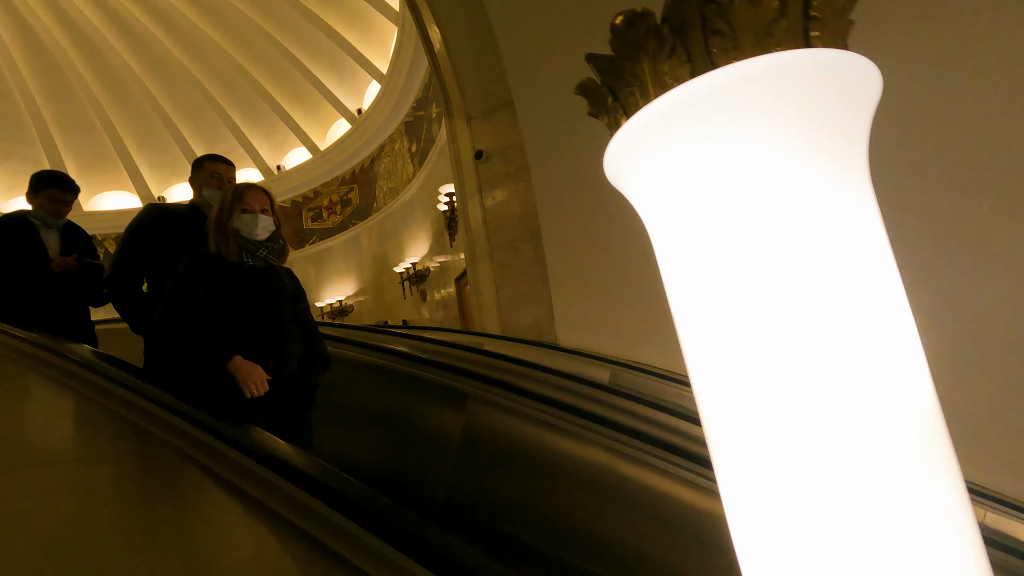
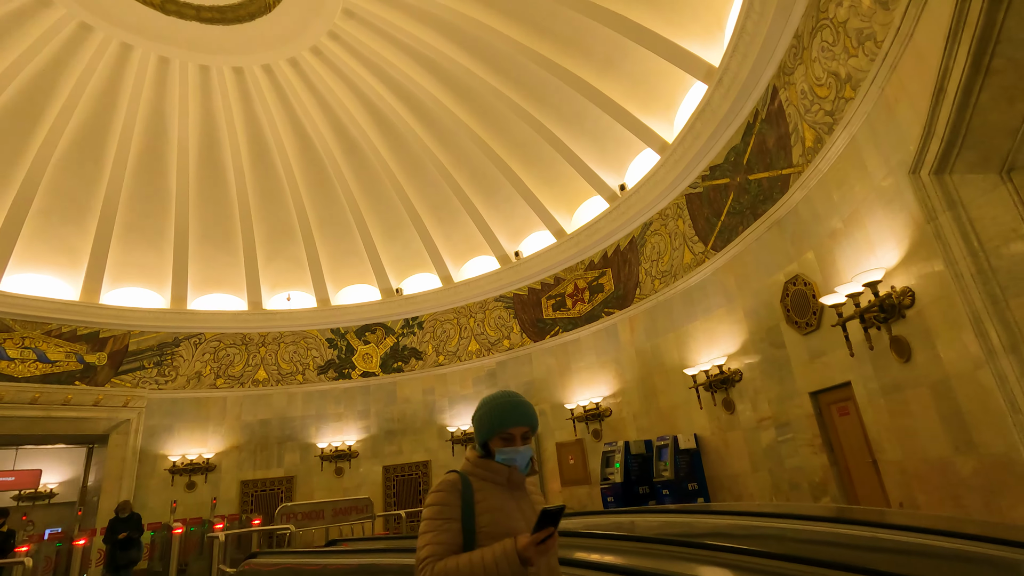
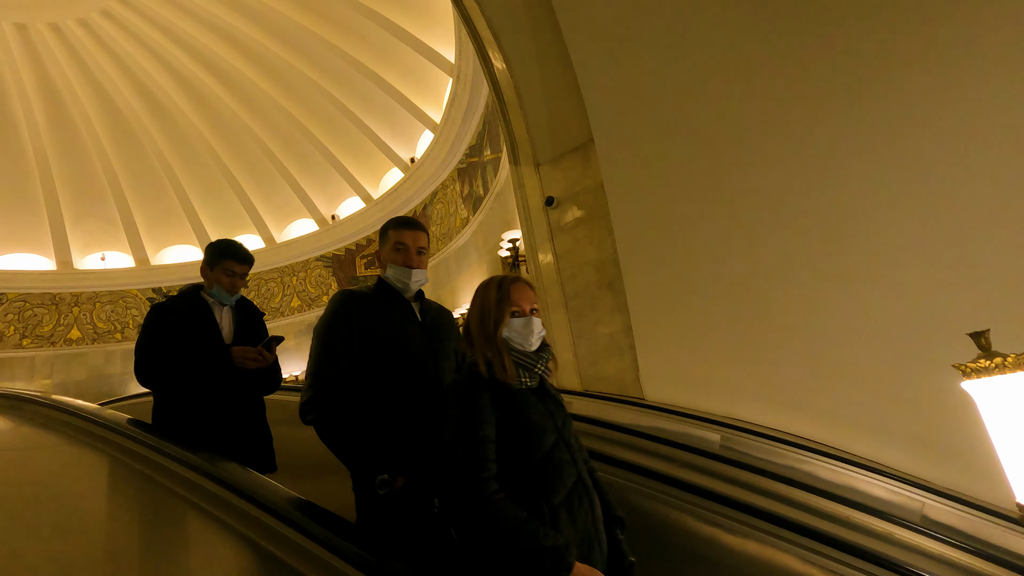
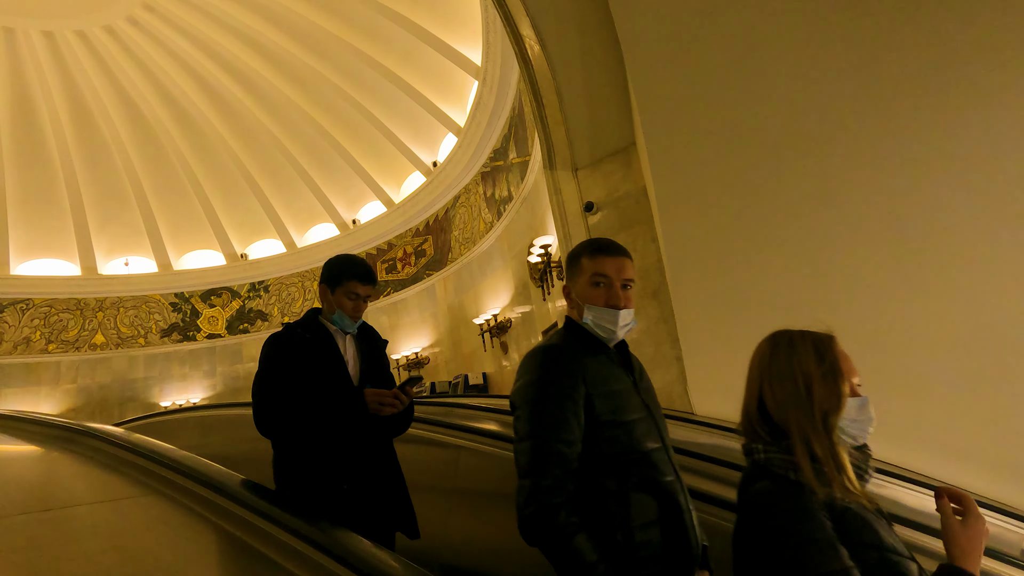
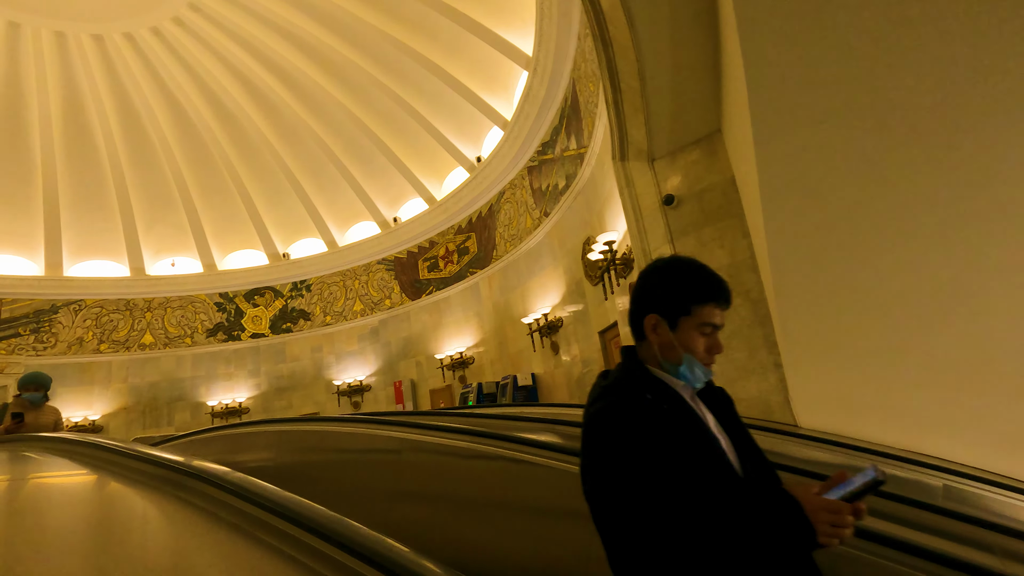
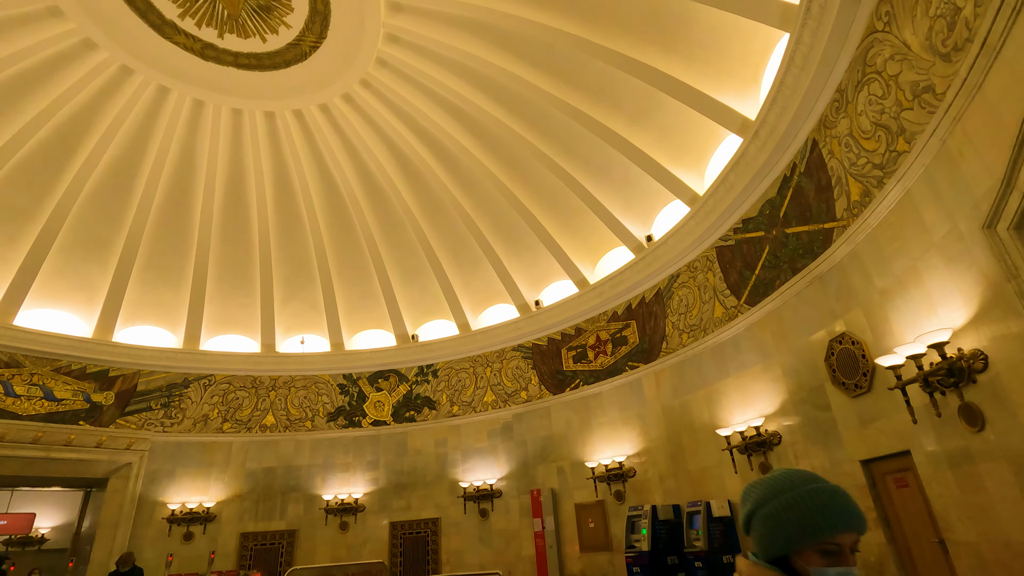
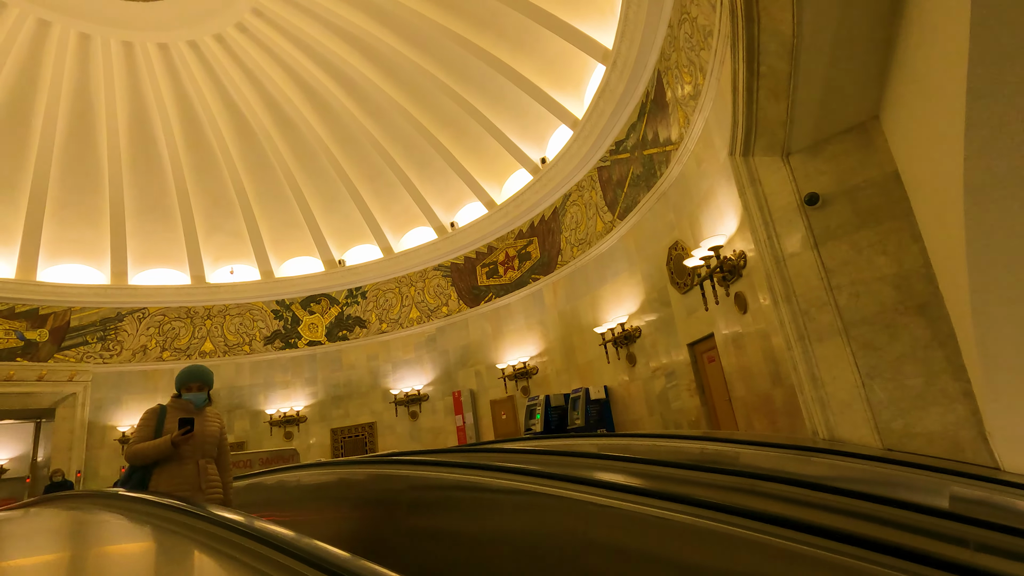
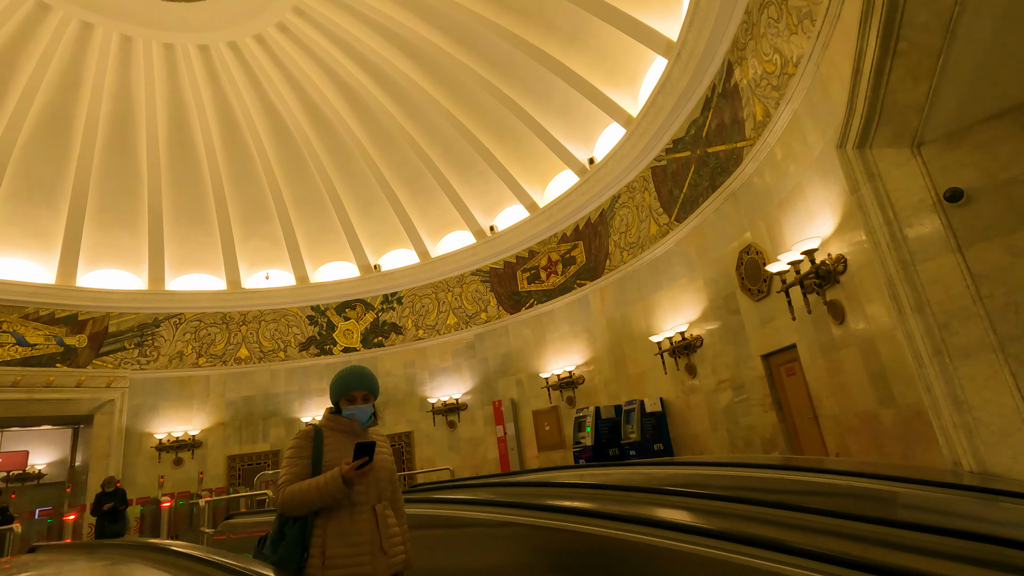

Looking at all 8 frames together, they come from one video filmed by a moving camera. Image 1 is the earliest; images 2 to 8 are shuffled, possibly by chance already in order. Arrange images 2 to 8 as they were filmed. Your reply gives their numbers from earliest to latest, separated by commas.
3, 4, 5, 7, 8, 2, 6
